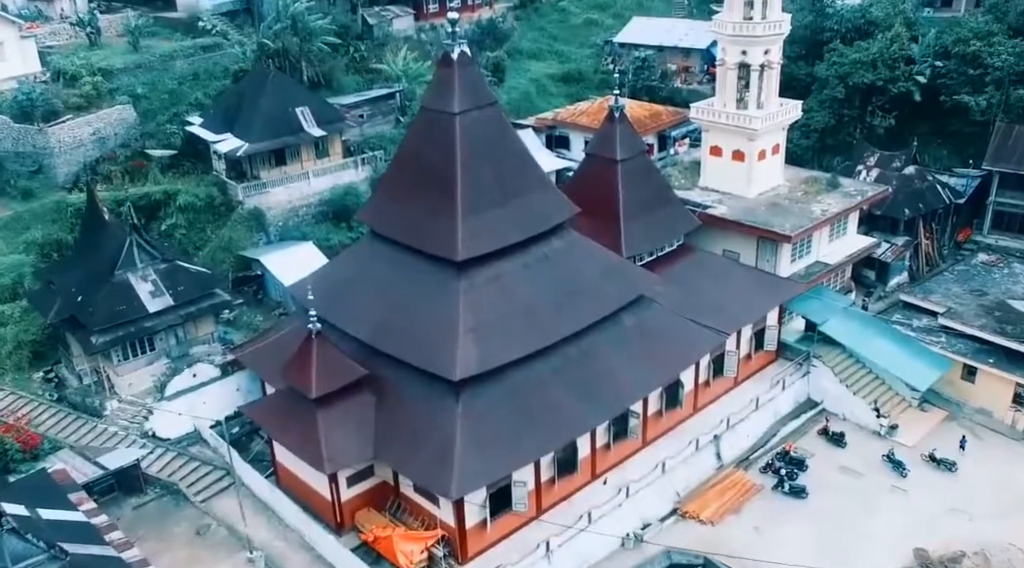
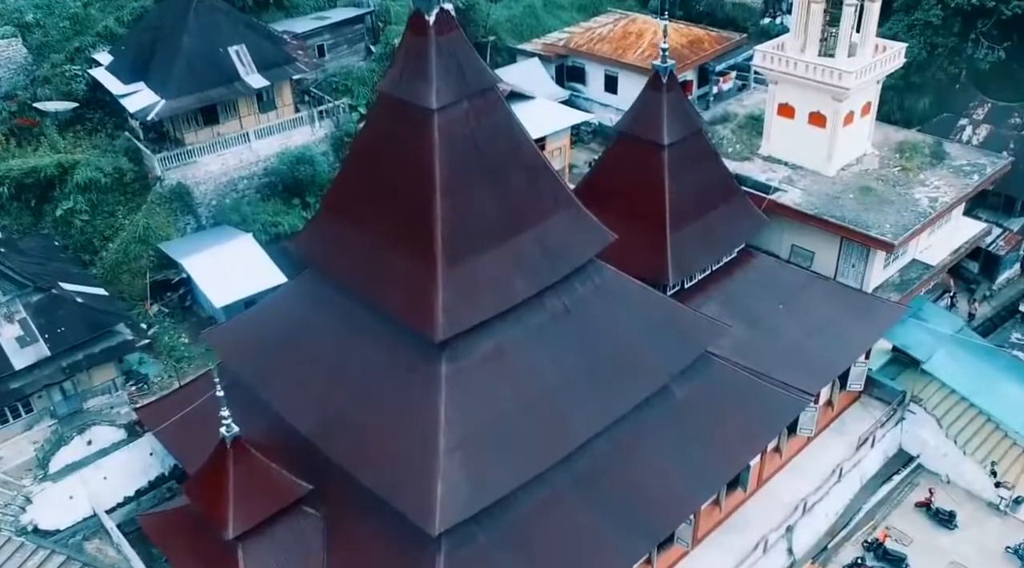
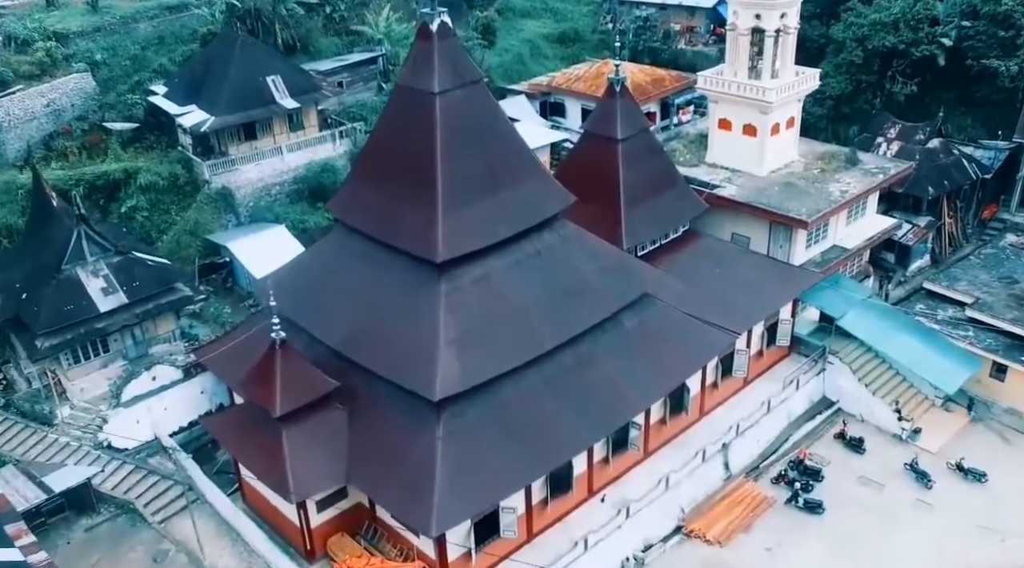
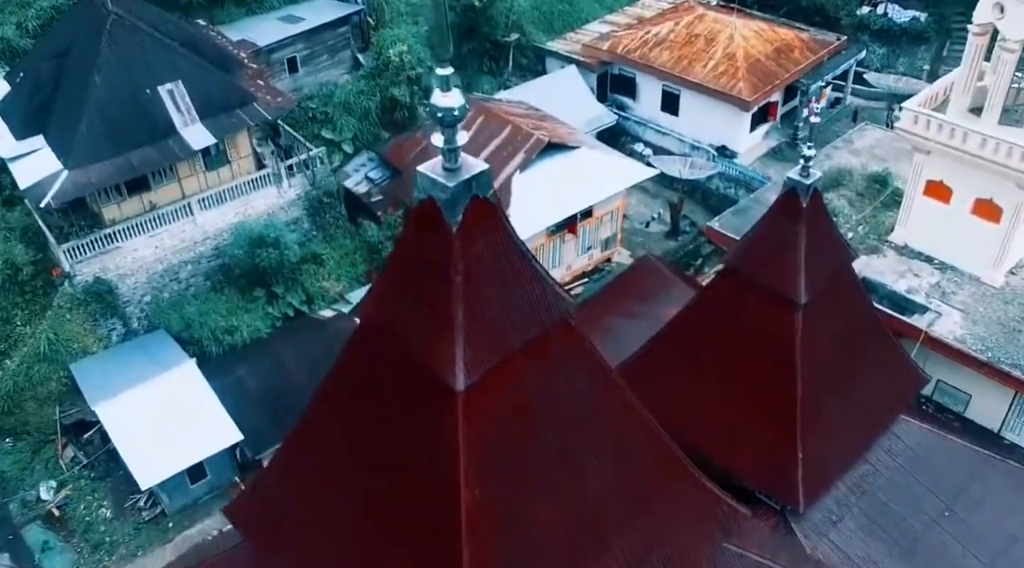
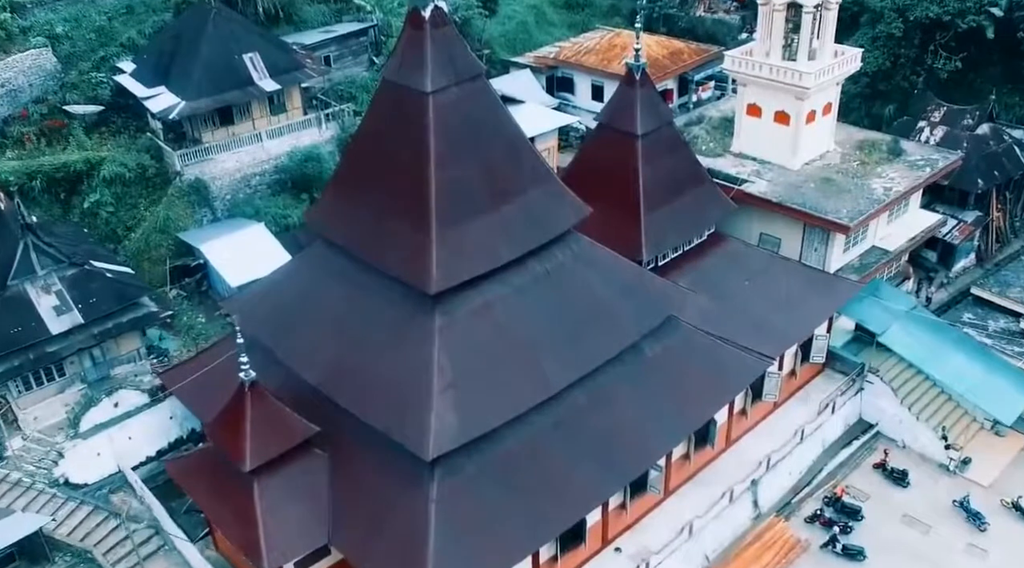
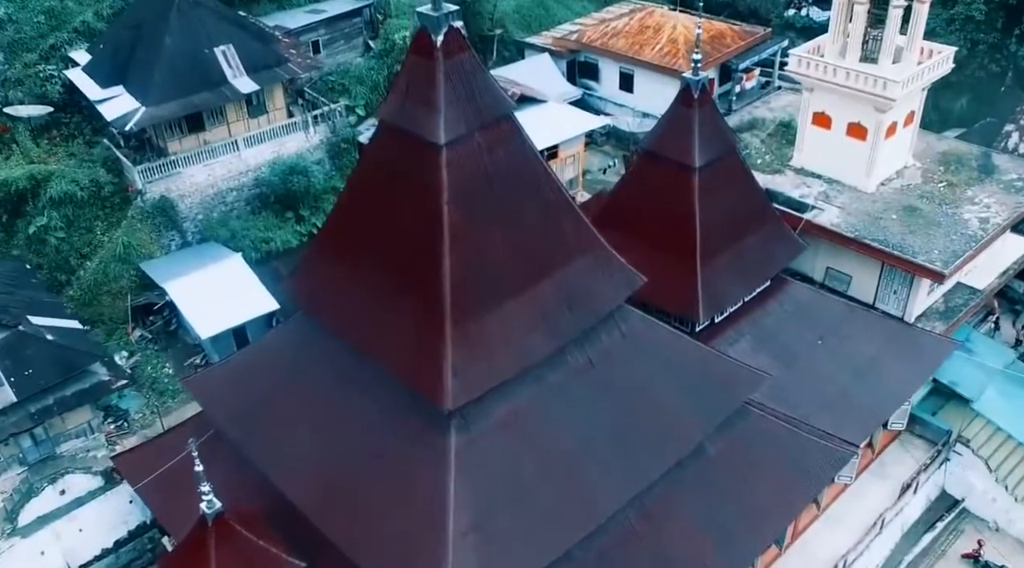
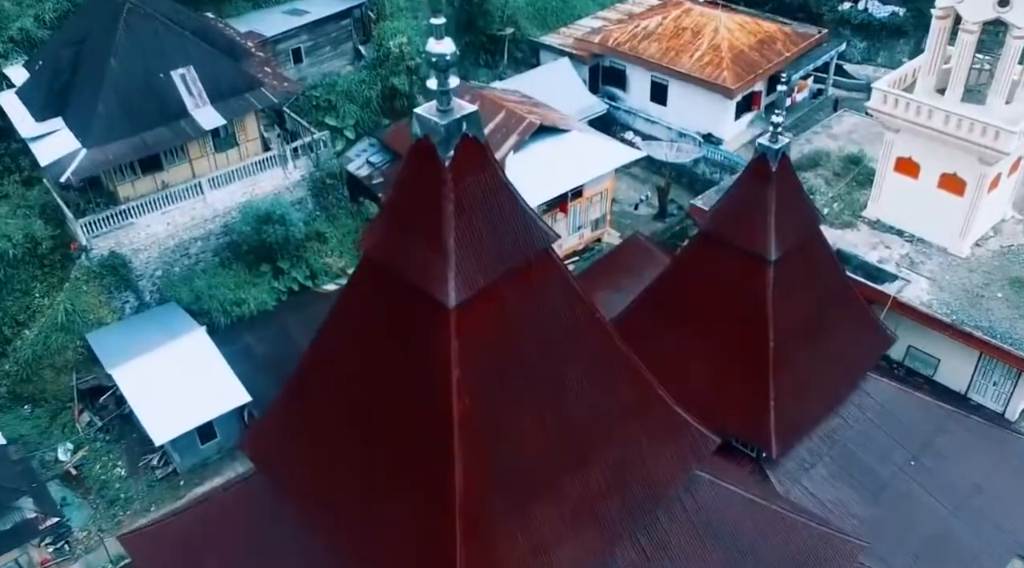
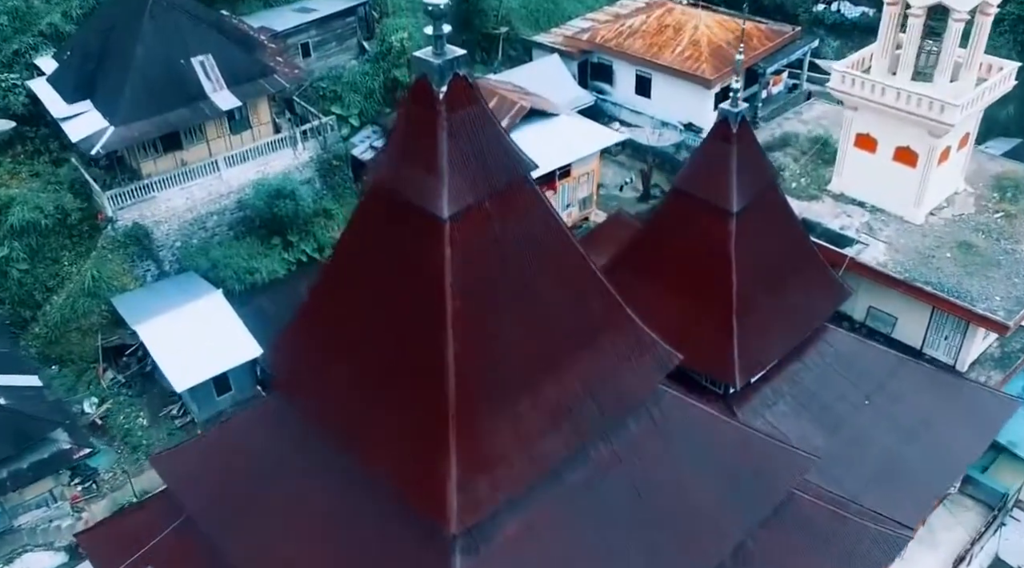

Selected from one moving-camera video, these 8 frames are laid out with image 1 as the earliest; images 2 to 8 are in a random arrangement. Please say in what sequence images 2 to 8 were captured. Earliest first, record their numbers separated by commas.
3, 5, 2, 6, 8, 7, 4
